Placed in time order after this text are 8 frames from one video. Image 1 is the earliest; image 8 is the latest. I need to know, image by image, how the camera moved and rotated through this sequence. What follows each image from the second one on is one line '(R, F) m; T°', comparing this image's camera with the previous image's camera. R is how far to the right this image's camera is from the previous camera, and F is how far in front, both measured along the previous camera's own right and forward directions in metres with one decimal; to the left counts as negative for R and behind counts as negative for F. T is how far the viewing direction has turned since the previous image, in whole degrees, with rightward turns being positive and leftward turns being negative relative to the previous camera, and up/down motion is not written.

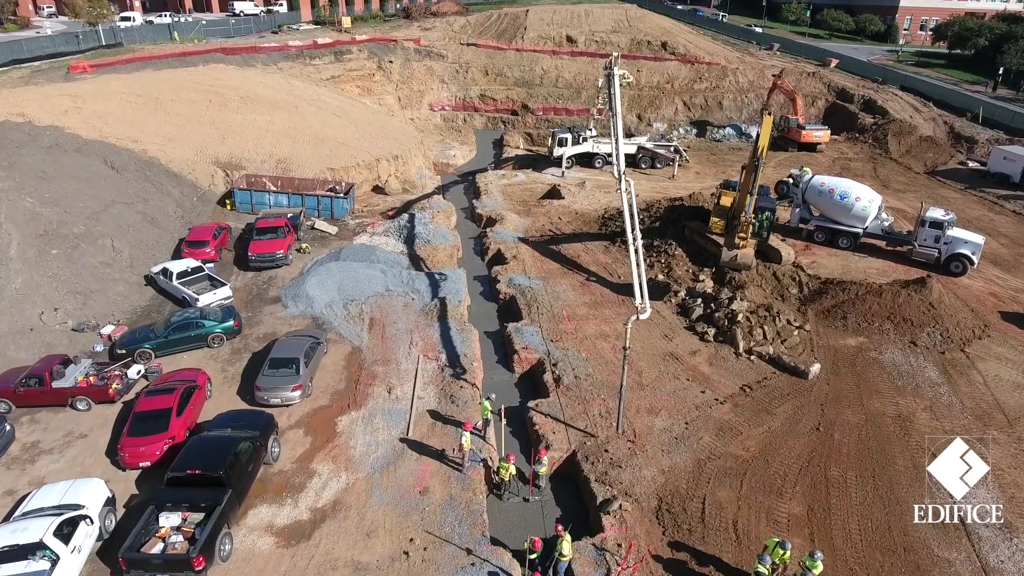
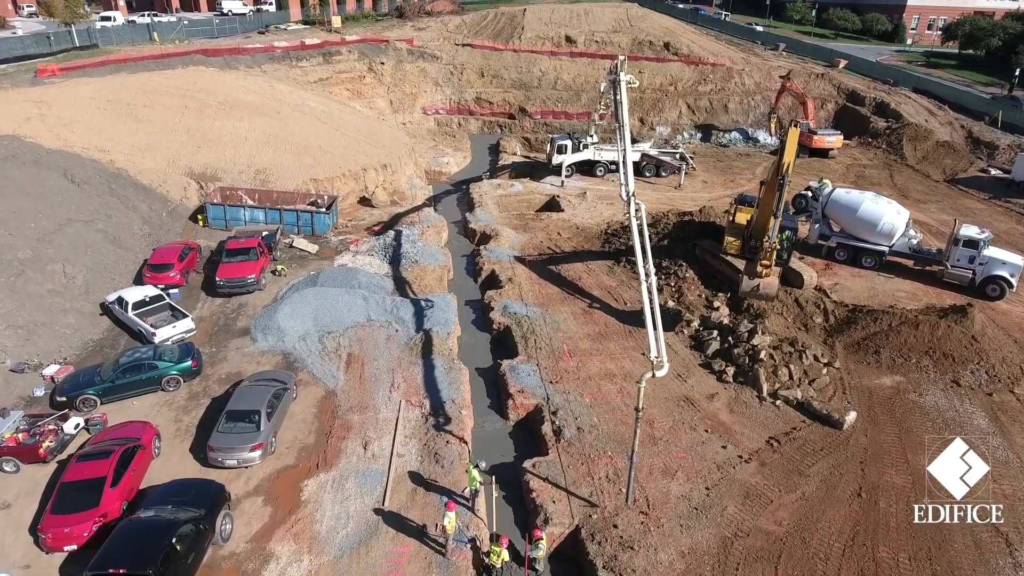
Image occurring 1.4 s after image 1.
(+0.1, +1.9) m; 0°
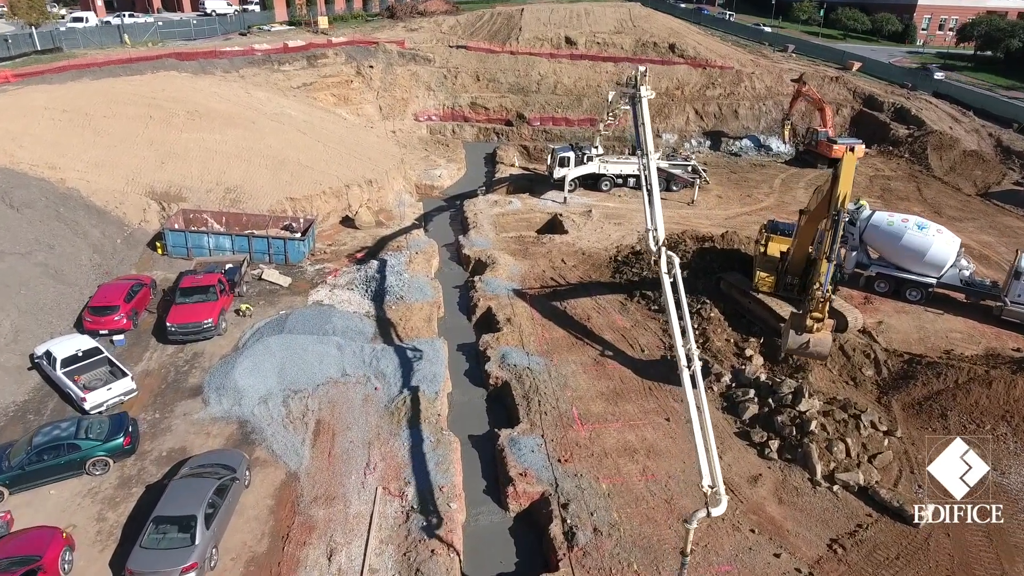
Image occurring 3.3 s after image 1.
(-0.1, +2.6) m; 0°
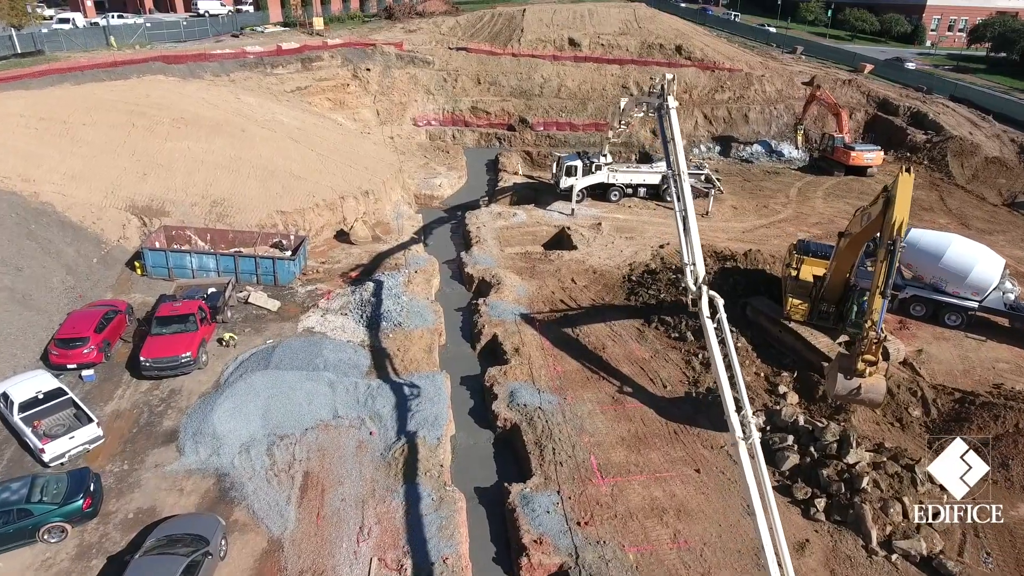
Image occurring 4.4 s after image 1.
(-0.2, +1.5) m; 0°
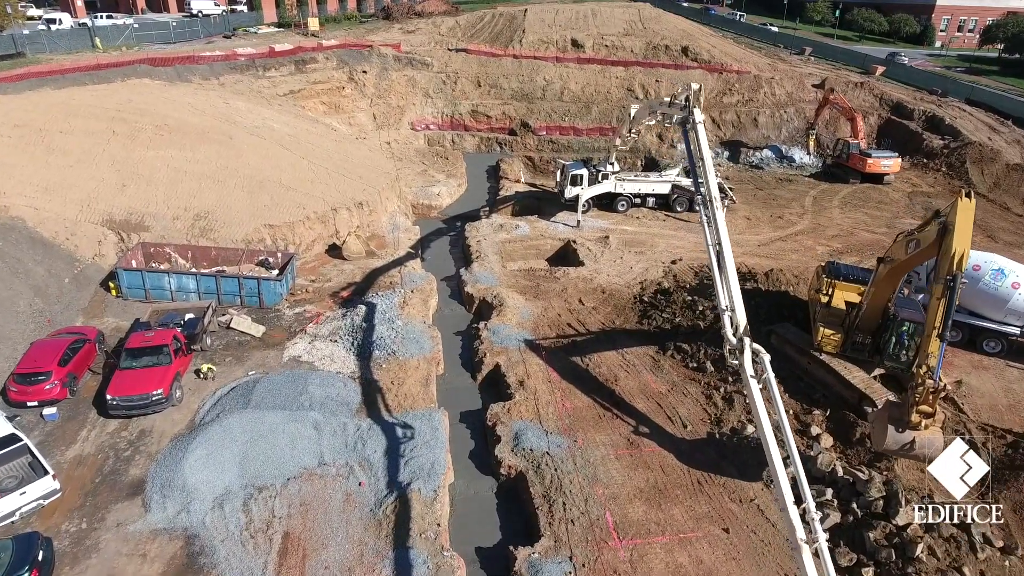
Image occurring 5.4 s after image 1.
(-0.1, +1.3) m; 0°
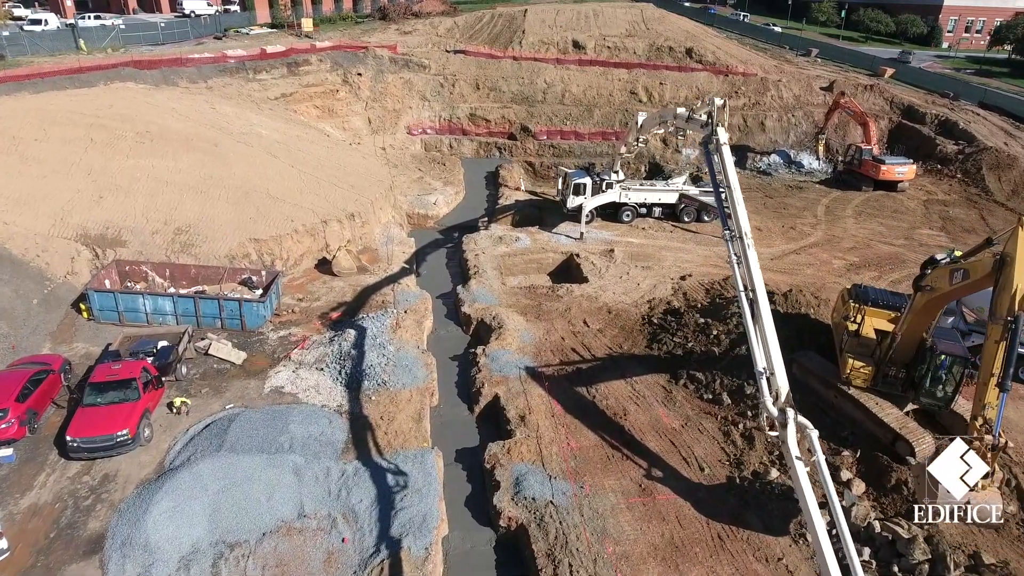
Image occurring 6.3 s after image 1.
(0.0, +1.2) m; 0°
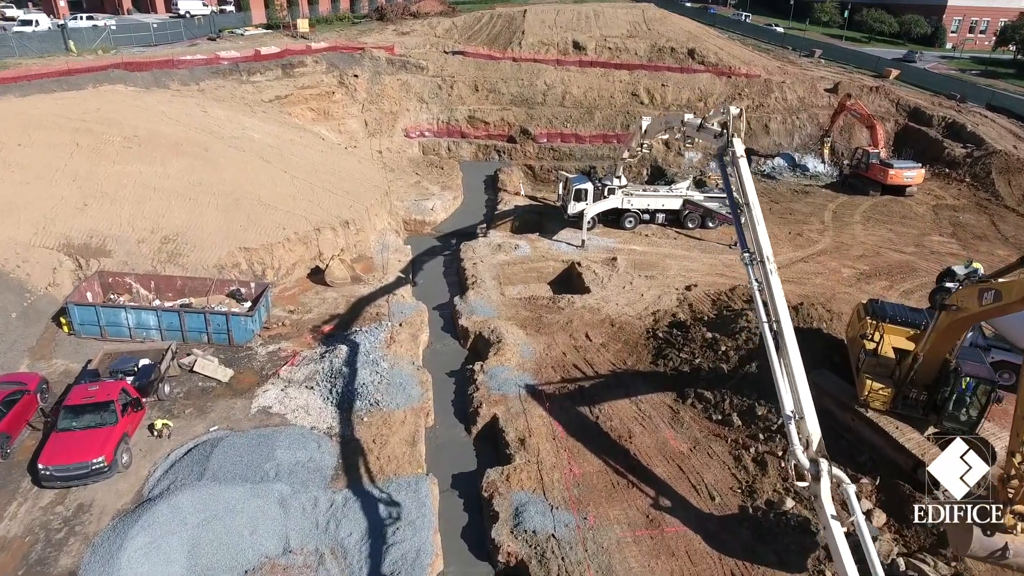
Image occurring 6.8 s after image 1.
(0.0, +0.7) m; 0°
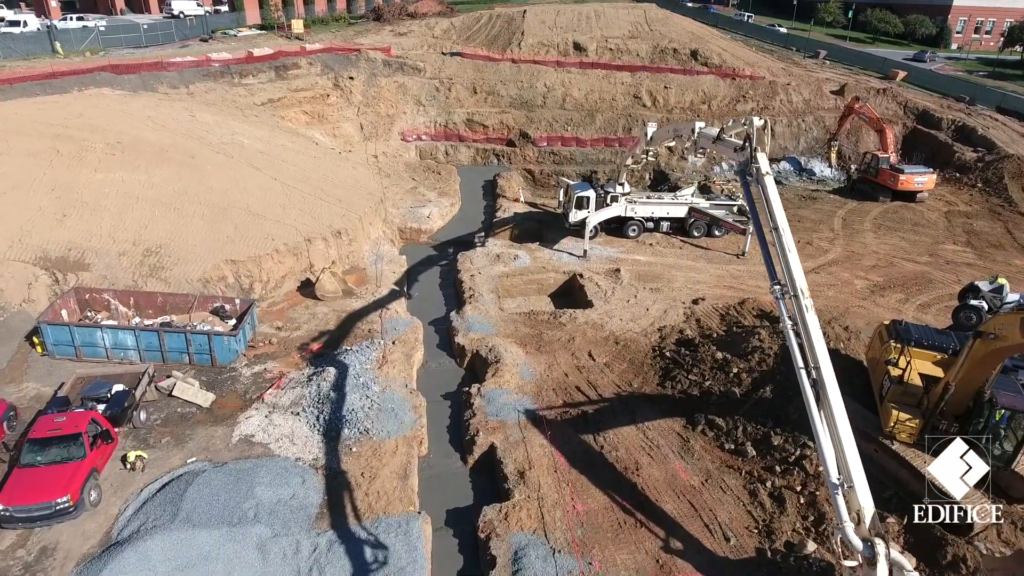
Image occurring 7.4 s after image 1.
(0.0, +0.9) m; 0°
